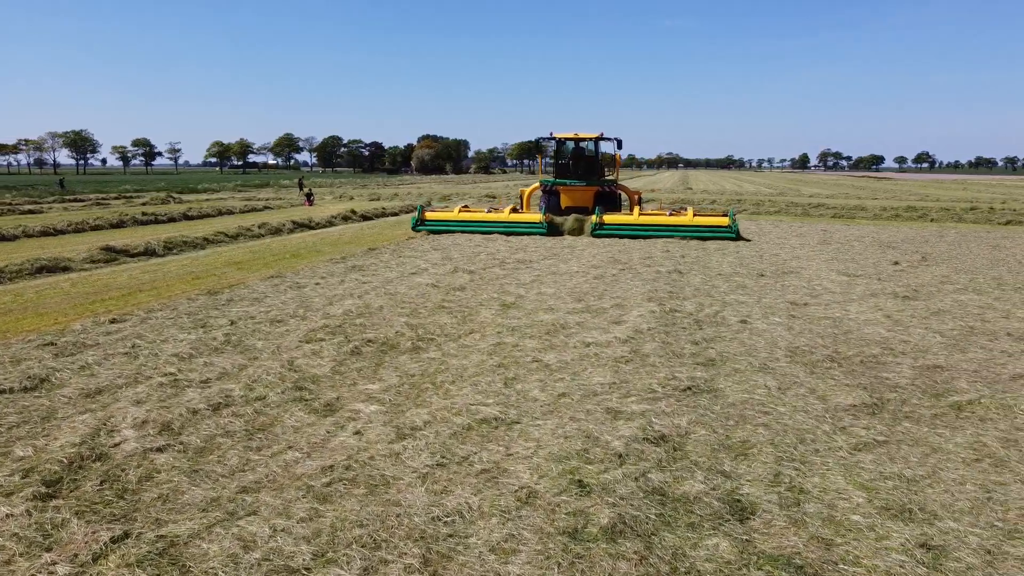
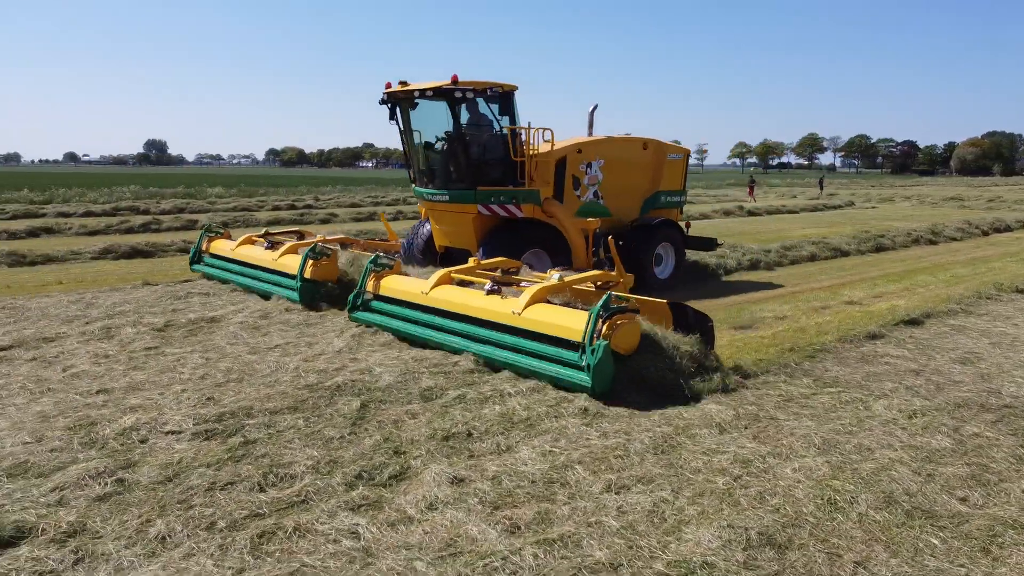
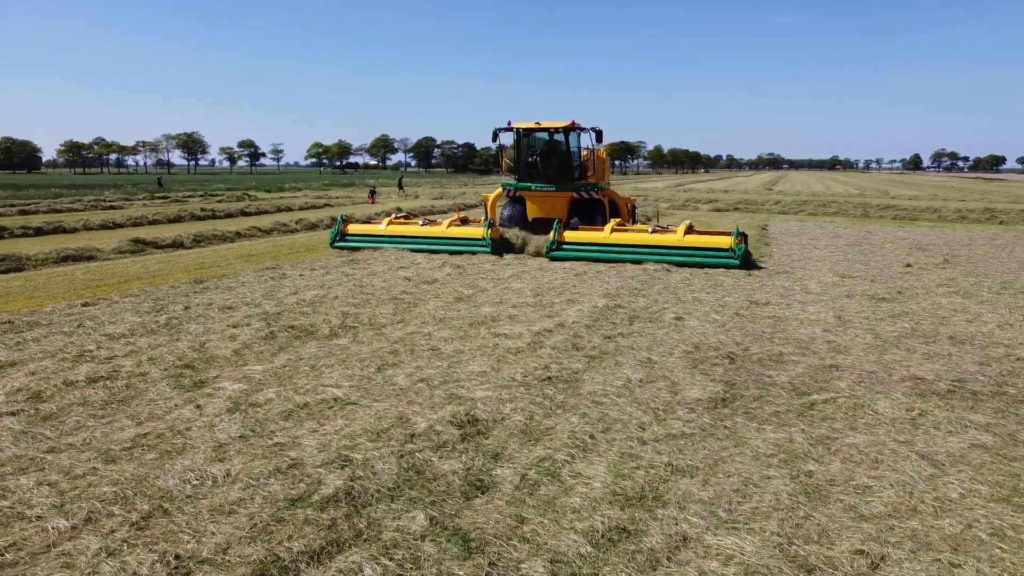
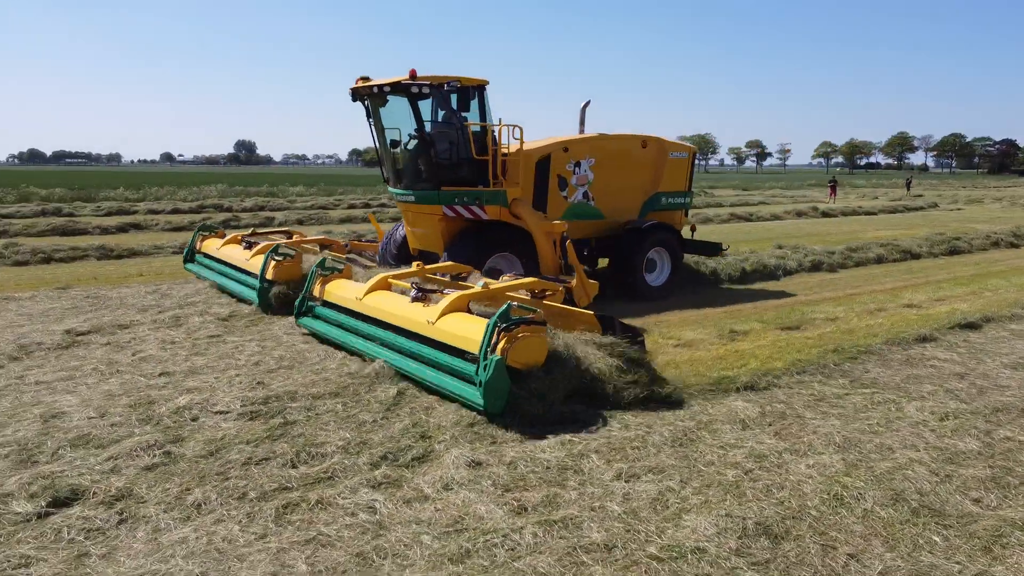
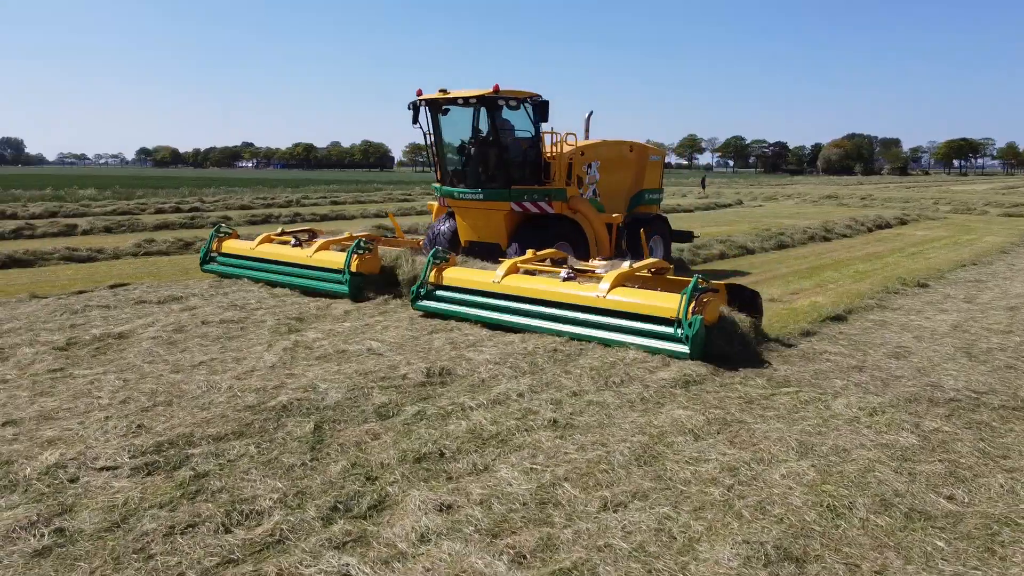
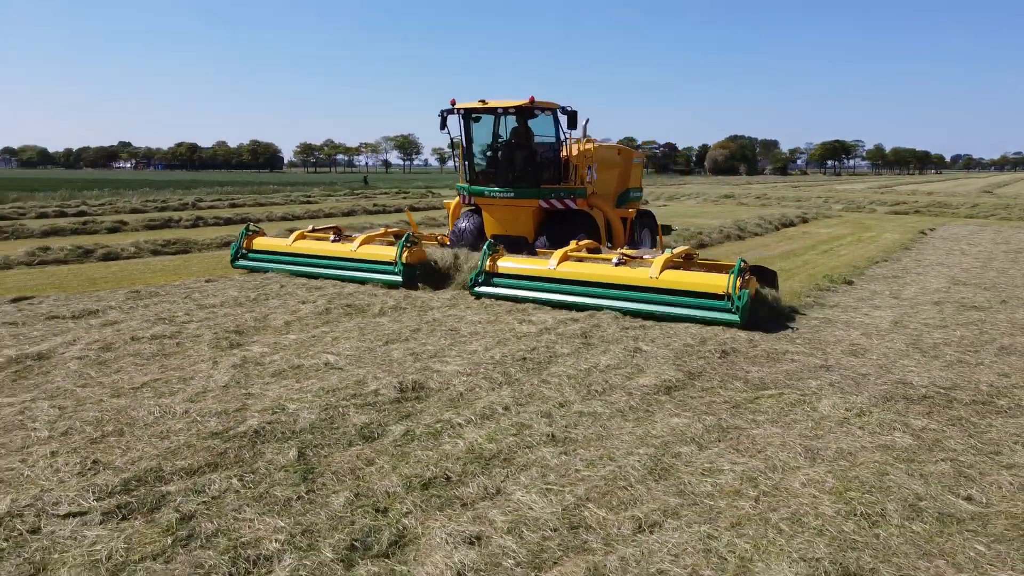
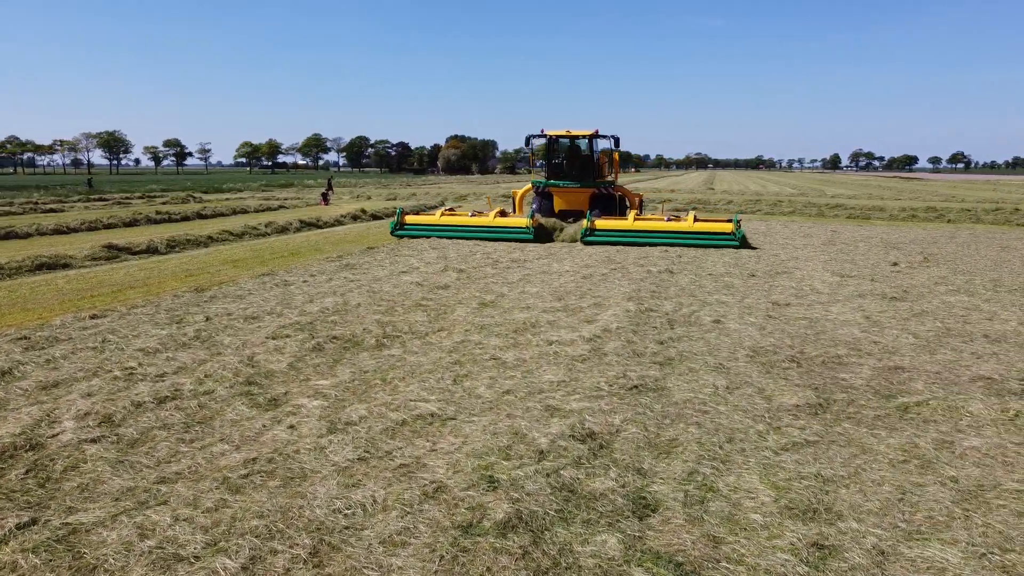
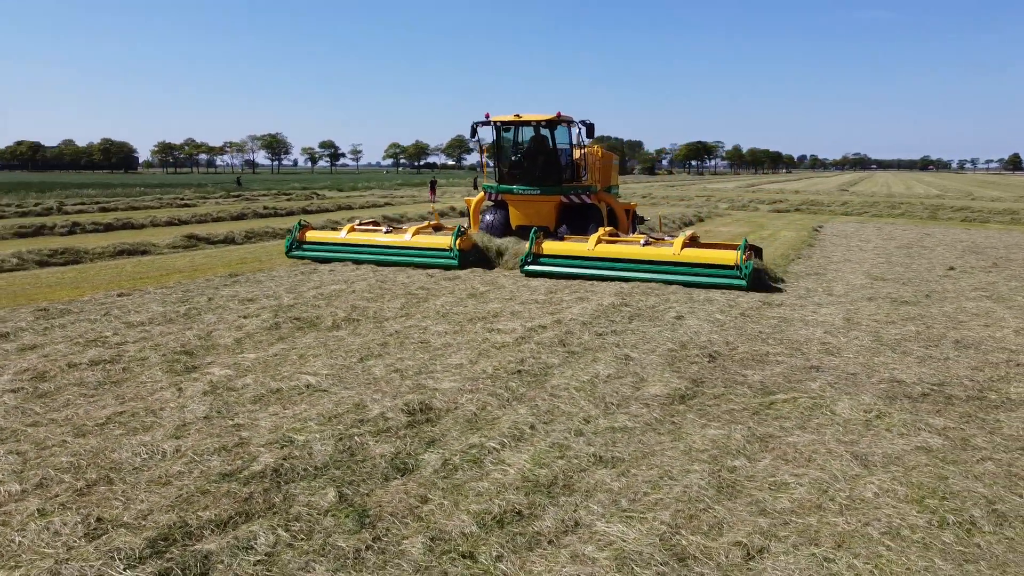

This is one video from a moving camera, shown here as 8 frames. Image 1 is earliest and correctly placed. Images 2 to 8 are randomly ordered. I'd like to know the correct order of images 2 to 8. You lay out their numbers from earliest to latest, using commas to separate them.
7, 3, 8, 6, 5, 2, 4
